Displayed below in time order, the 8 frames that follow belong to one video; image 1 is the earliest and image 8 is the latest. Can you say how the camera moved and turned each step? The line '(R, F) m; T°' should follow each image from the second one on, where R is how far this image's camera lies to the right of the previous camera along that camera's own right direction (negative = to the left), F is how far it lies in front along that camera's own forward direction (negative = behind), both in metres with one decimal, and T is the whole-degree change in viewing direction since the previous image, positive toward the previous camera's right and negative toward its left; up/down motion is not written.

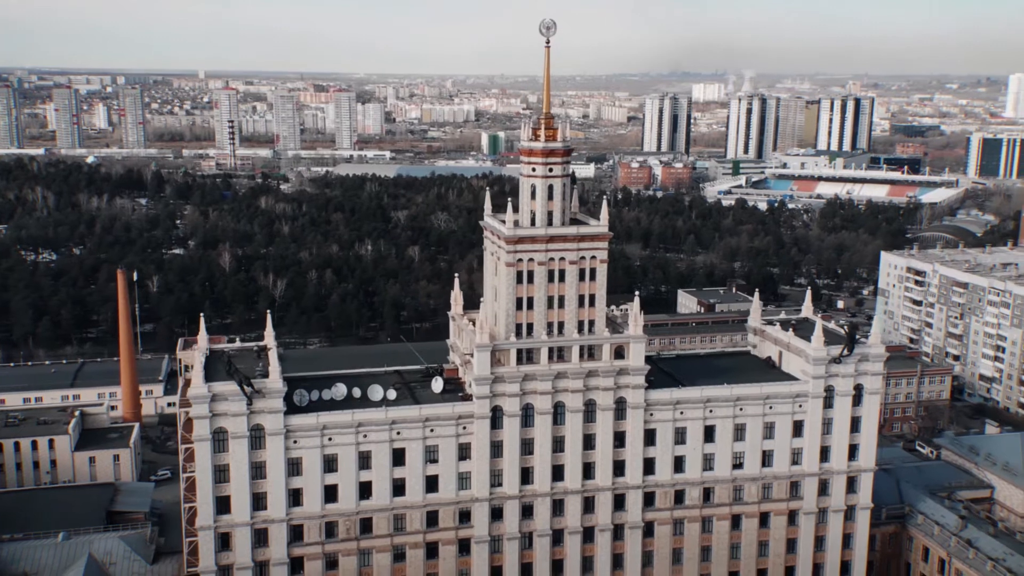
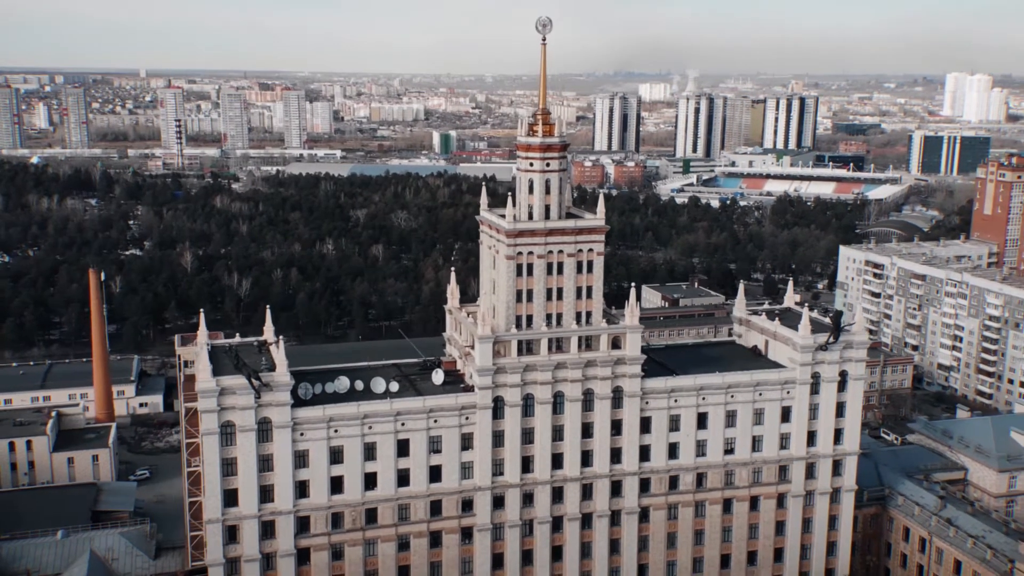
(-1.6, -0.6) m; +3°
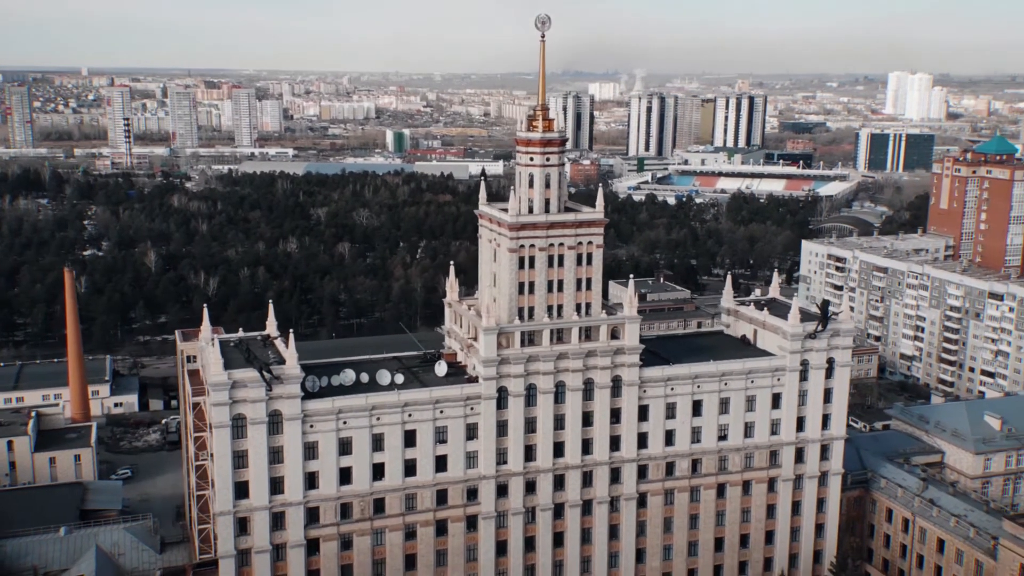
(-1.6, -0.6) m; +3°
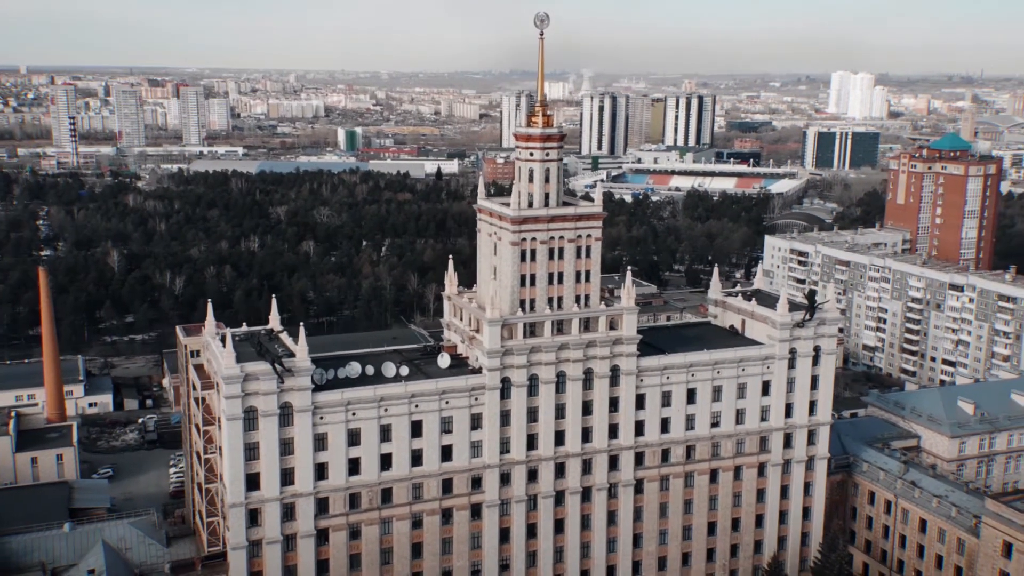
(-1.7, -0.7) m; +3°
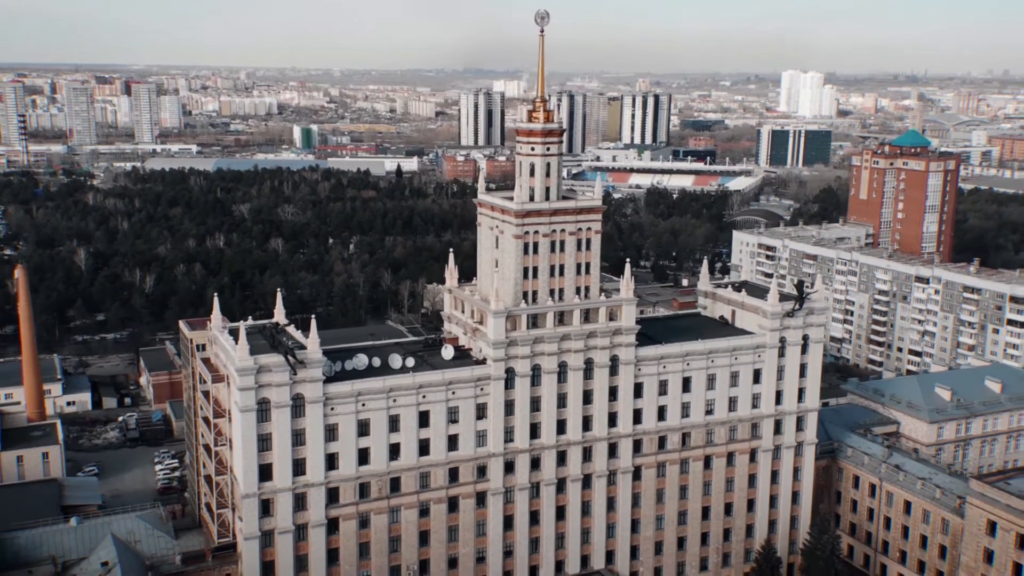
(-1.6, -0.7) m; +2°
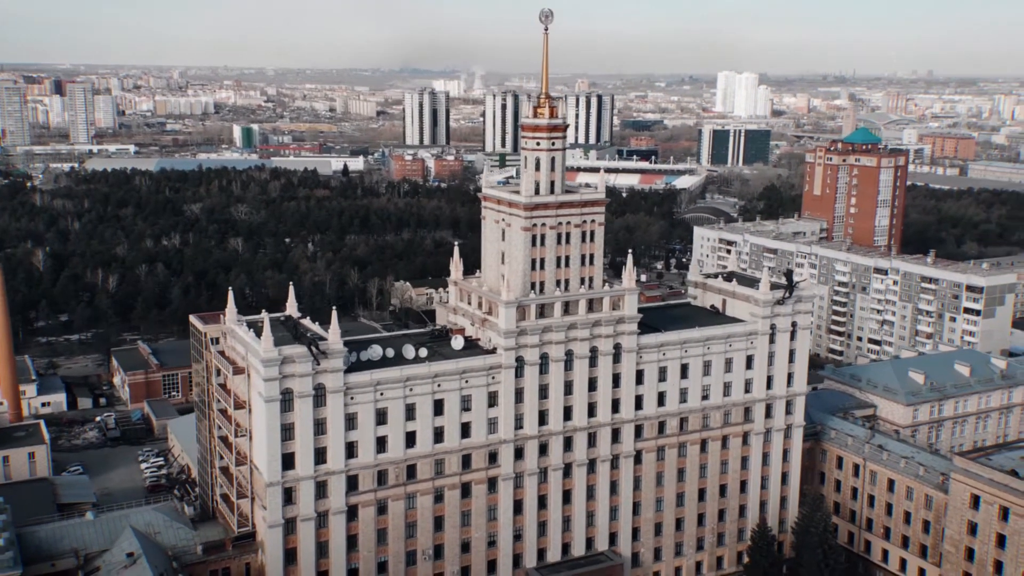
(-2.3, -1.0) m; +3°
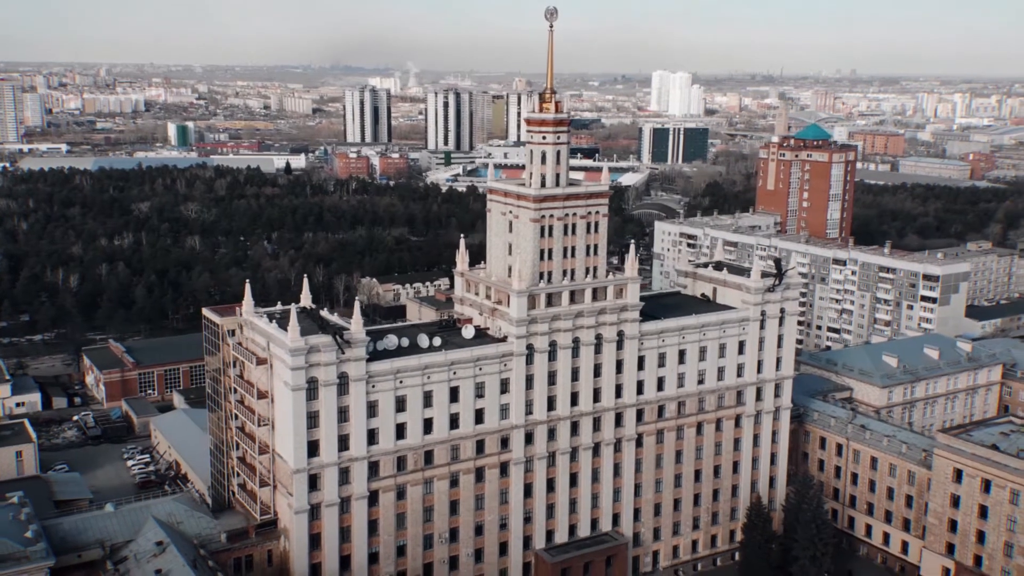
(-2.5, -1.0) m; +3°
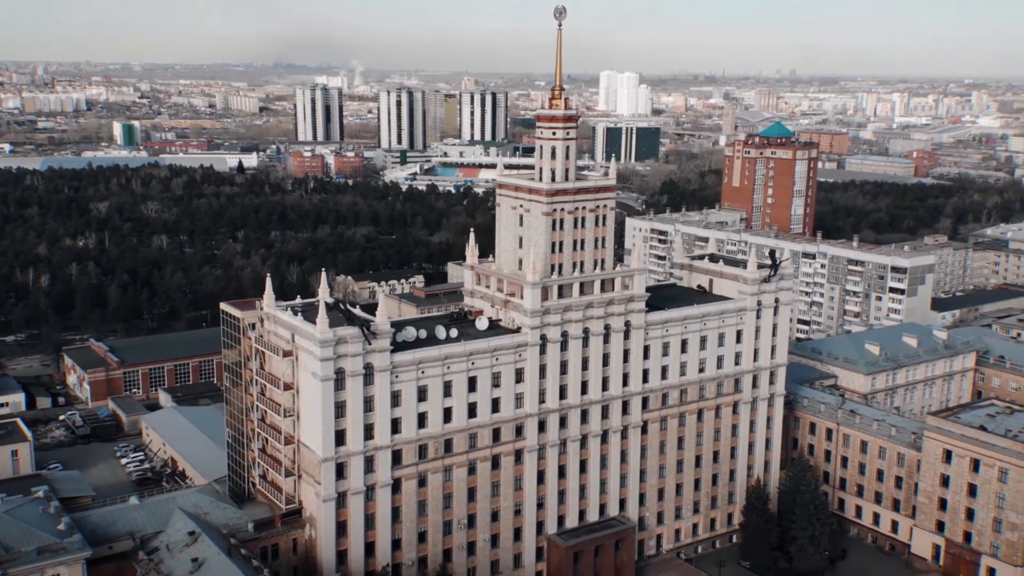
(-2.3, -1.0) m; +3°
